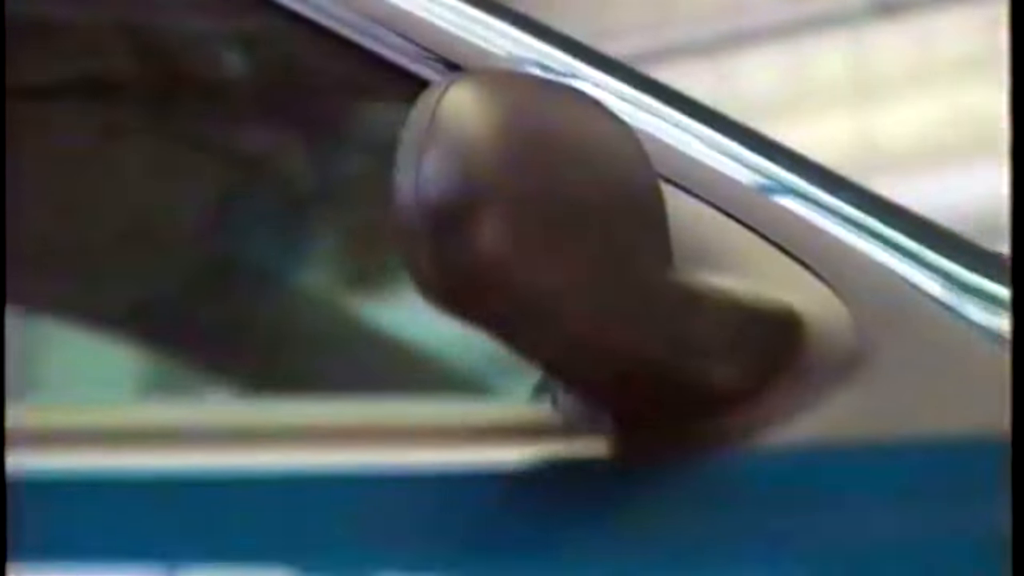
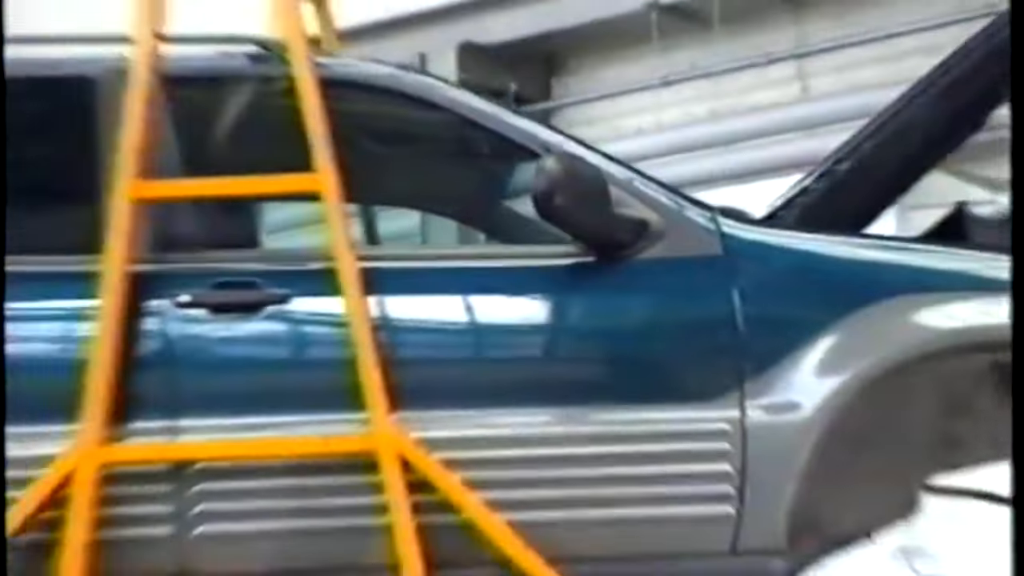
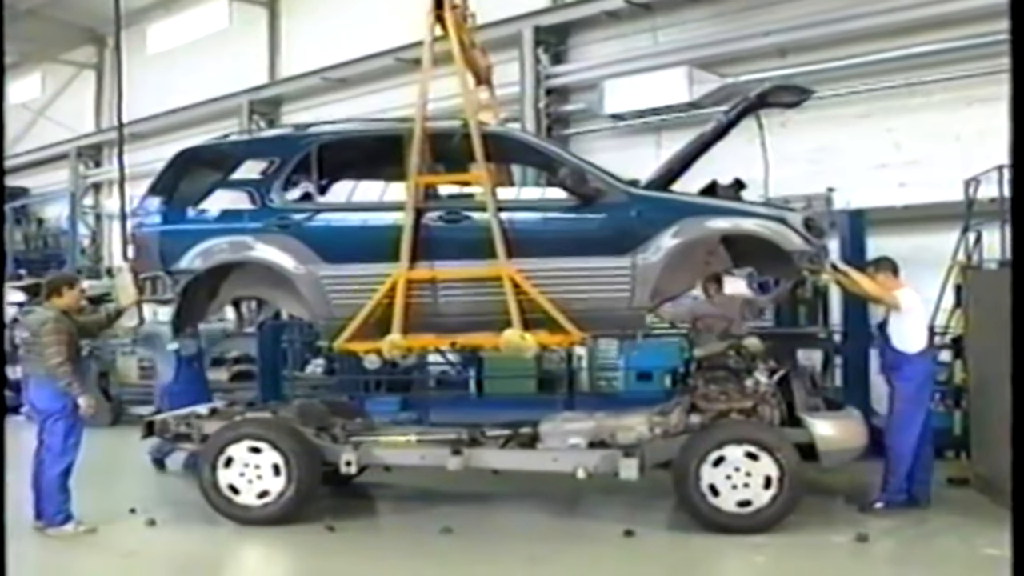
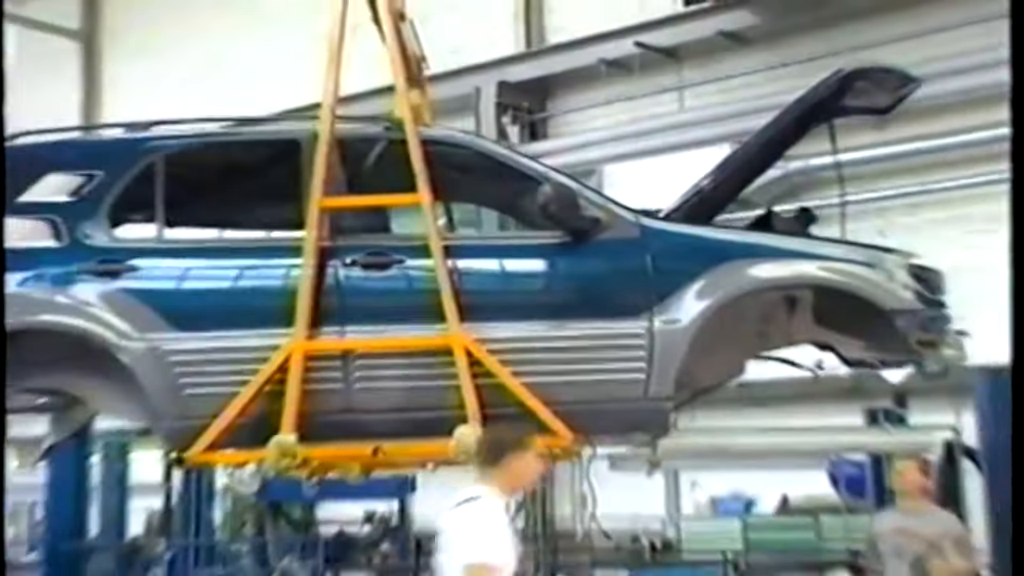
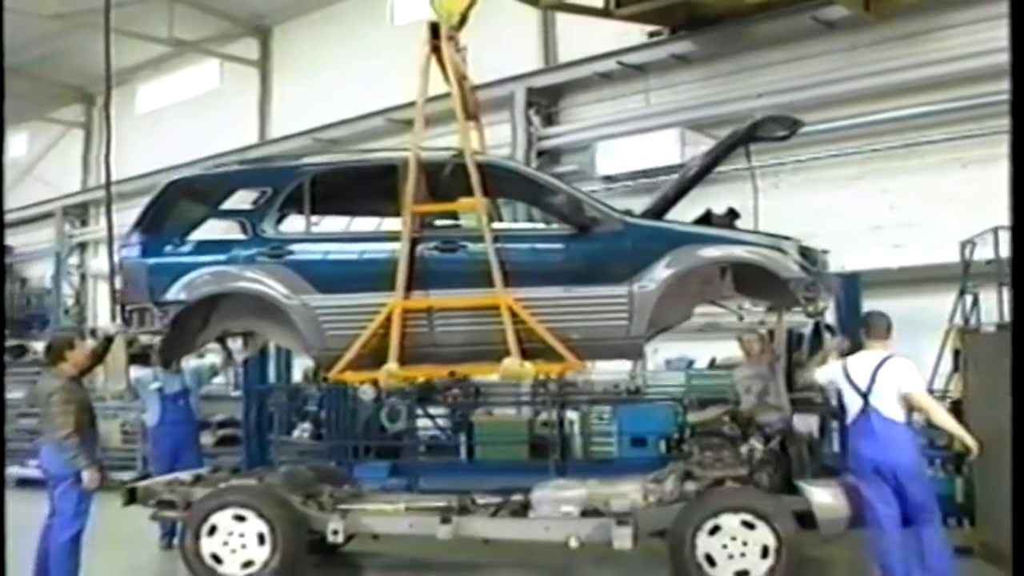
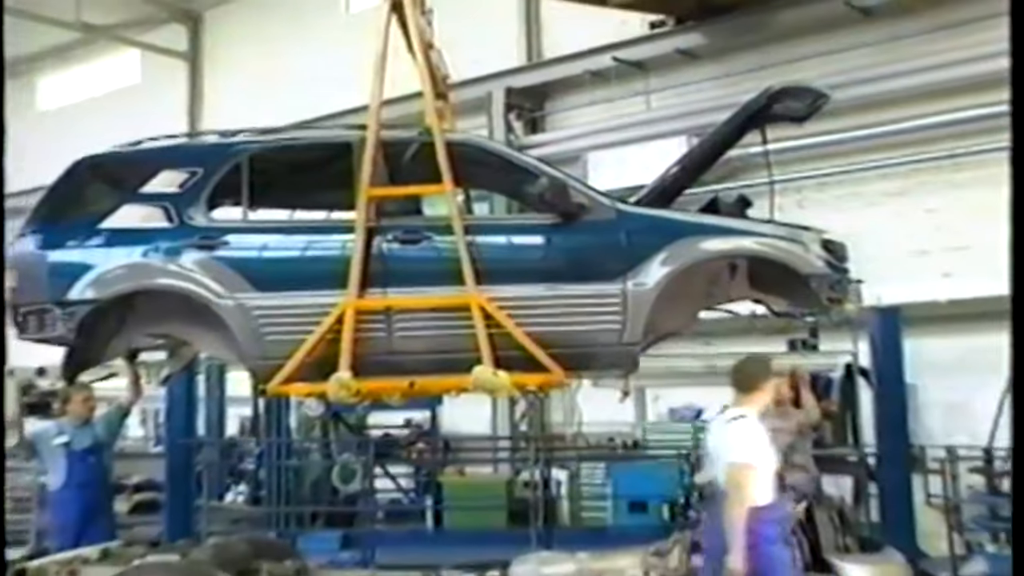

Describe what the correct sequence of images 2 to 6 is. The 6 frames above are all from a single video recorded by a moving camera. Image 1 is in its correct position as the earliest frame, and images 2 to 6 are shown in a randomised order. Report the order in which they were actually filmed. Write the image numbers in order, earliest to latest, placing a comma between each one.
2, 4, 6, 5, 3
